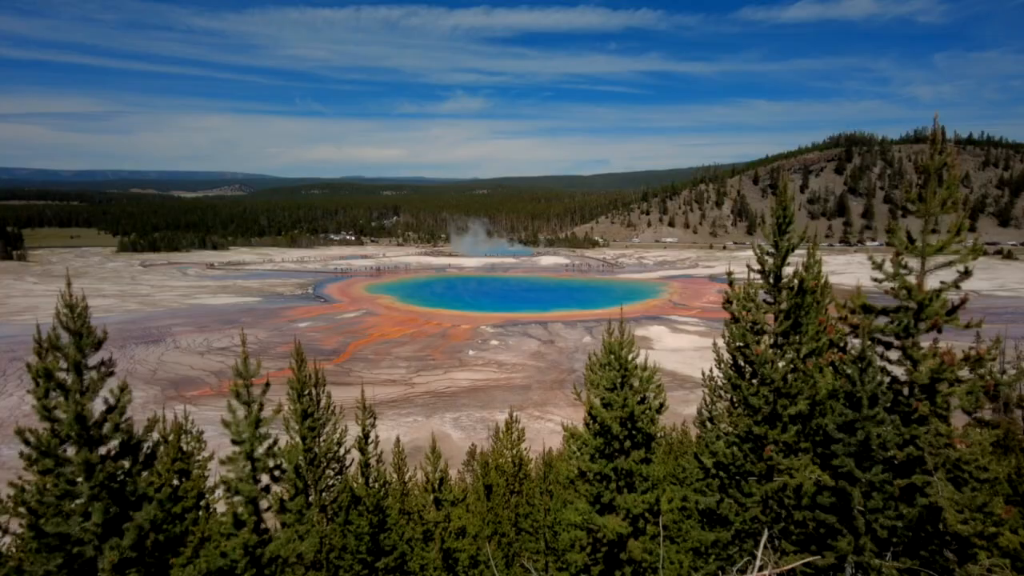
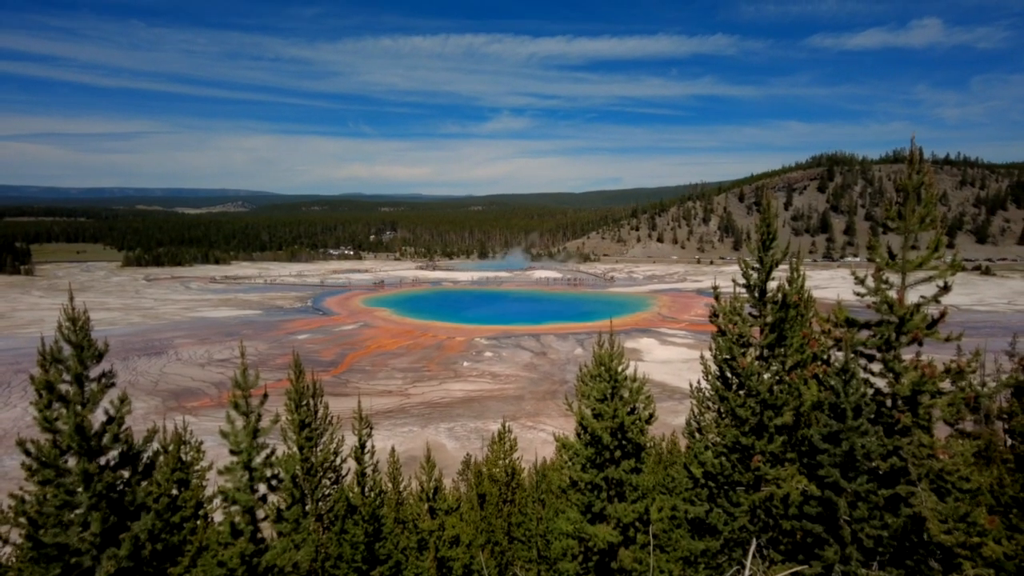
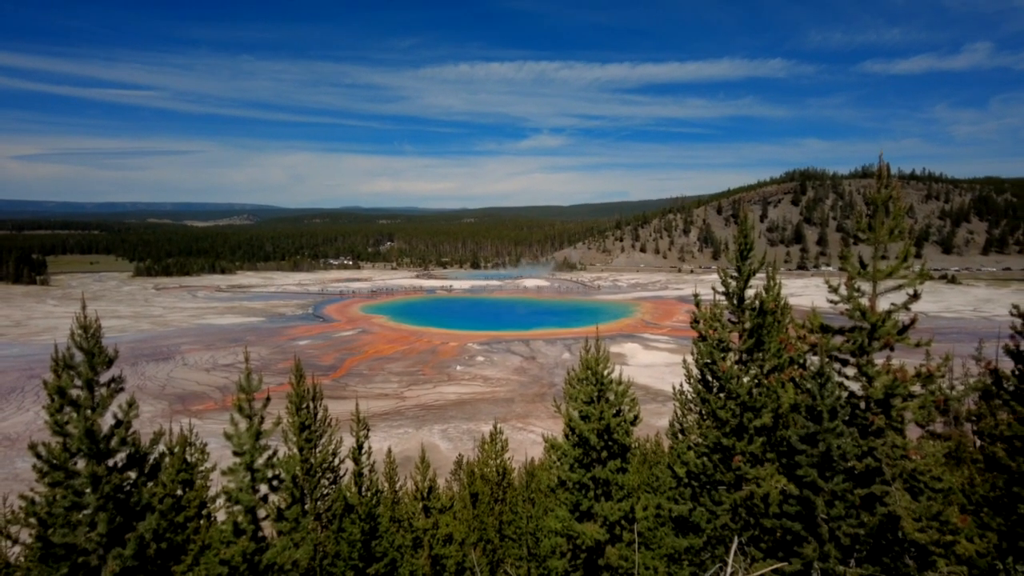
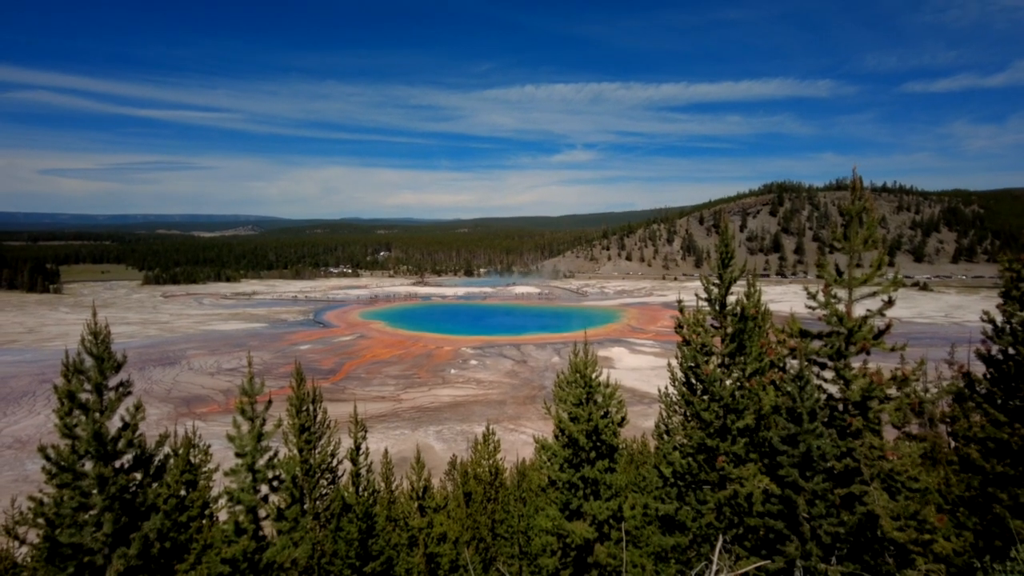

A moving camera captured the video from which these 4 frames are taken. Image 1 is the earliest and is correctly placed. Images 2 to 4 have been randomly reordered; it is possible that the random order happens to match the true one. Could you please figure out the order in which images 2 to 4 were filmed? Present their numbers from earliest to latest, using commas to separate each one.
2, 3, 4
